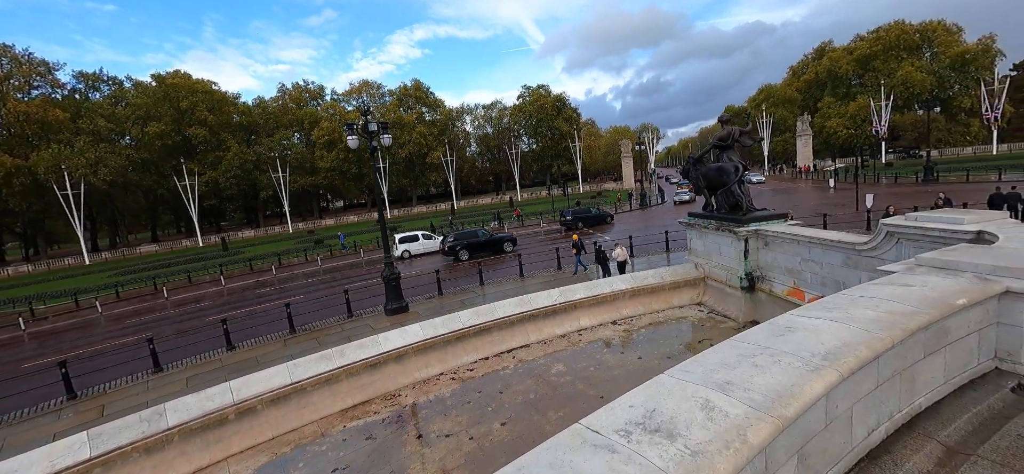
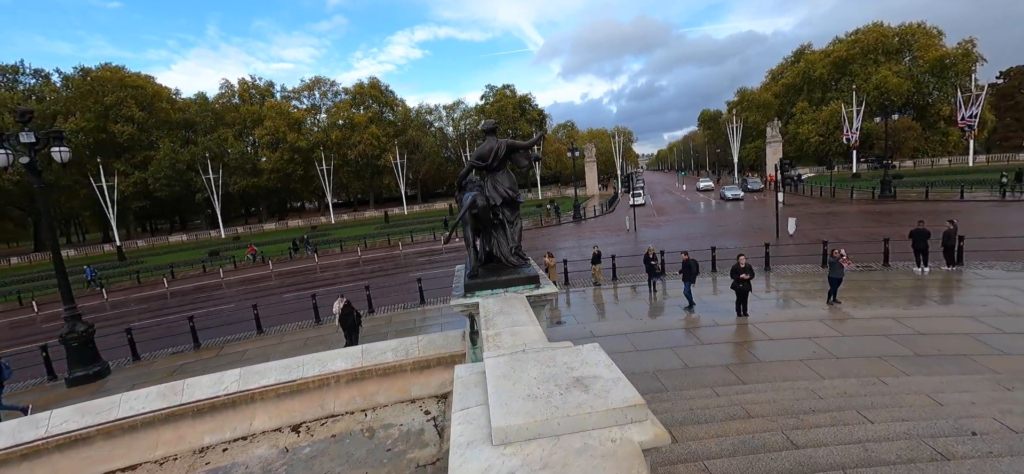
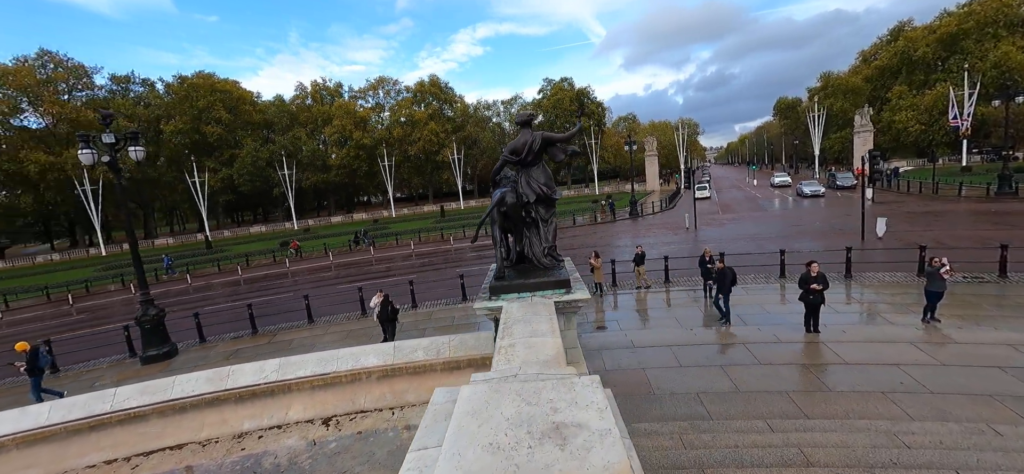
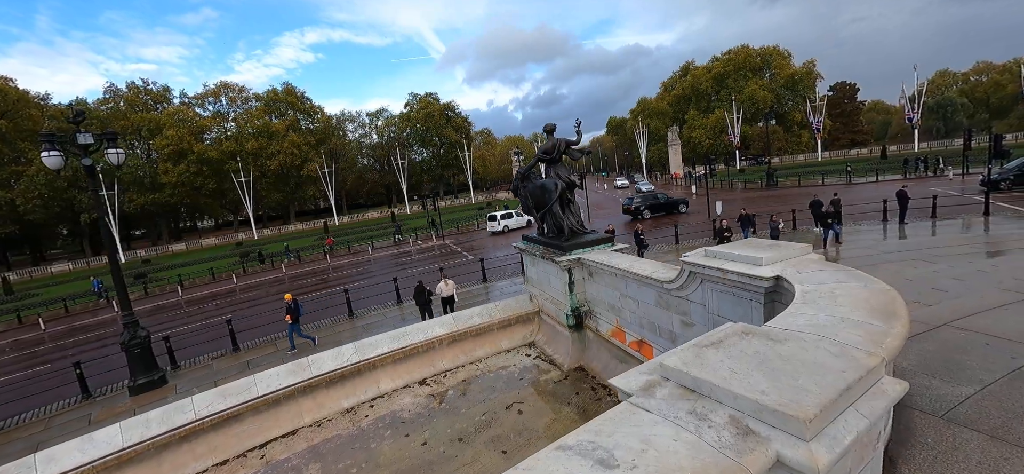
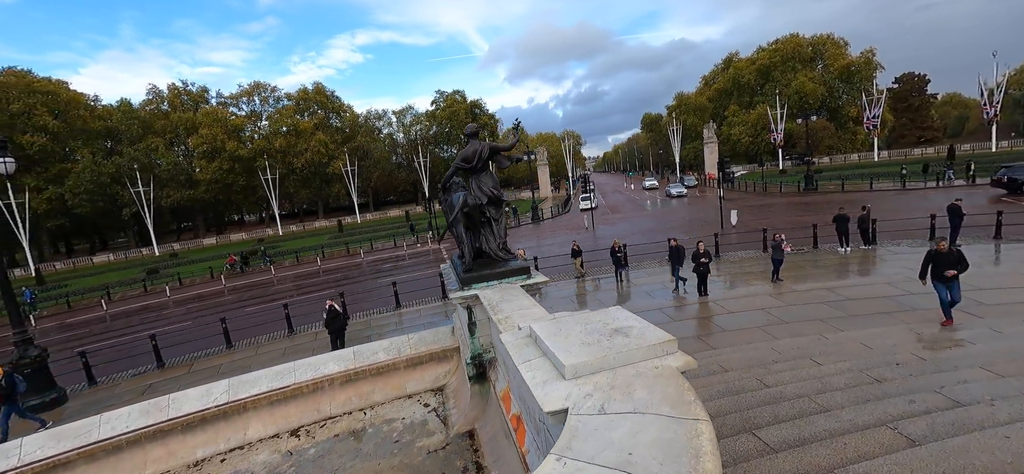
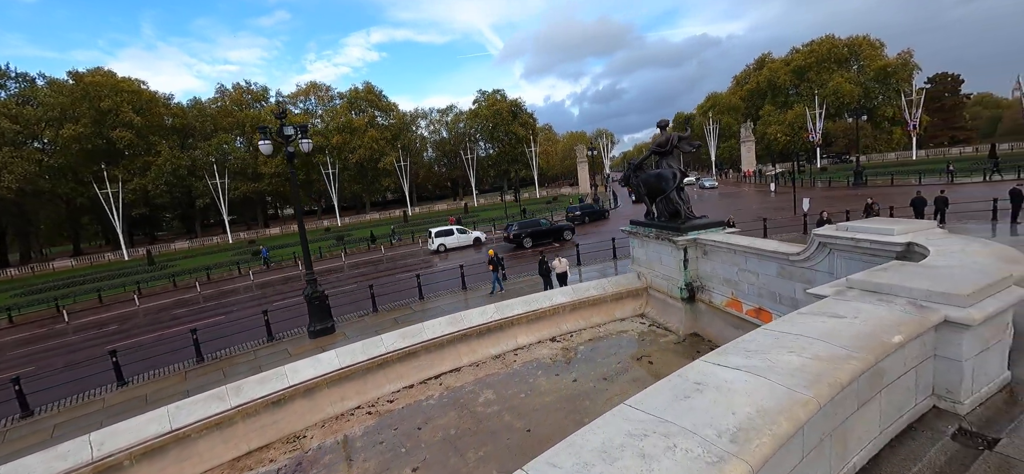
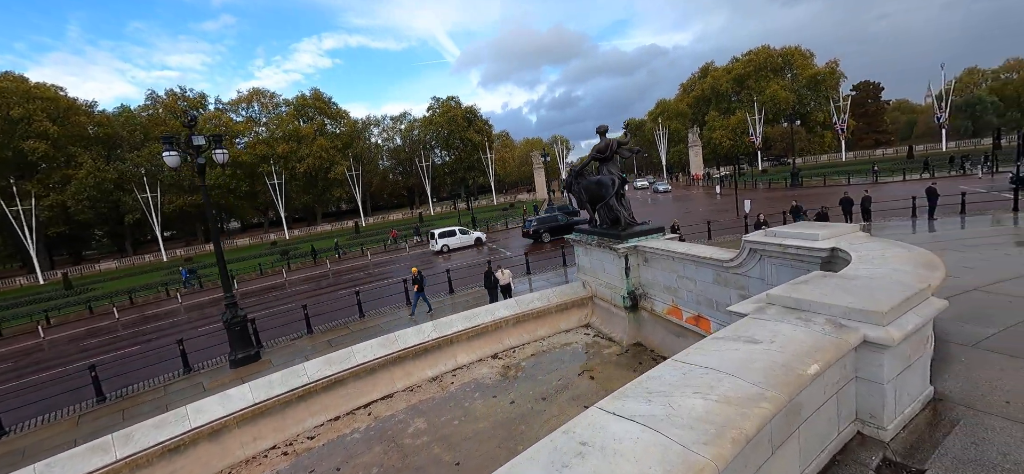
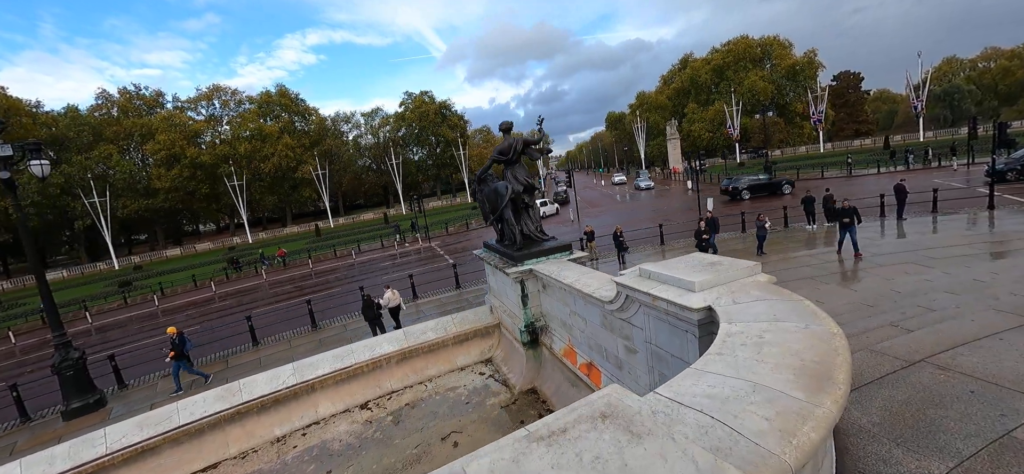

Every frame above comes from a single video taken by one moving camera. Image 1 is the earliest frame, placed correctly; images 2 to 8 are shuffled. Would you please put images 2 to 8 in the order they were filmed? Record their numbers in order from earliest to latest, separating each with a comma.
6, 7, 4, 8, 5, 2, 3
